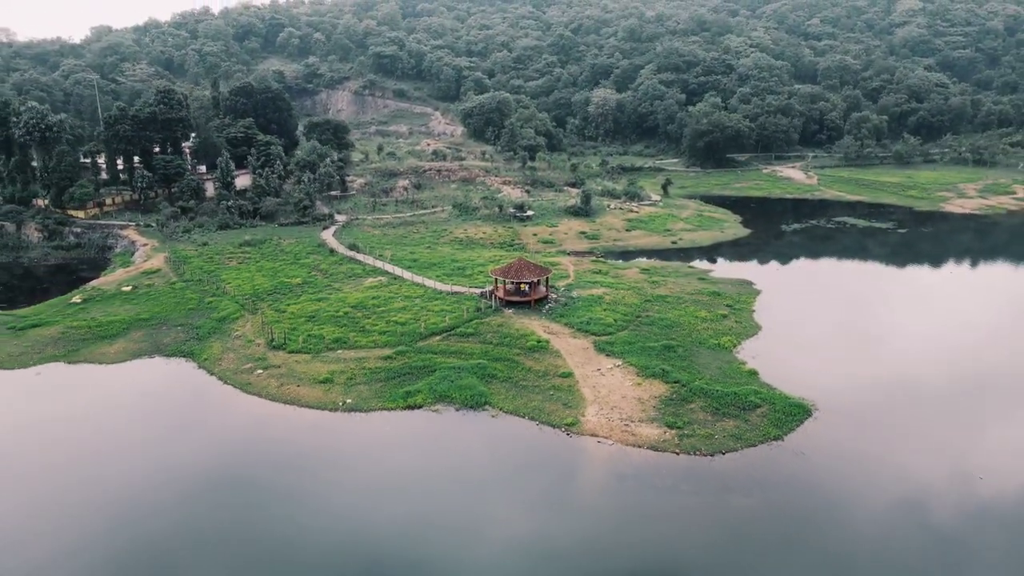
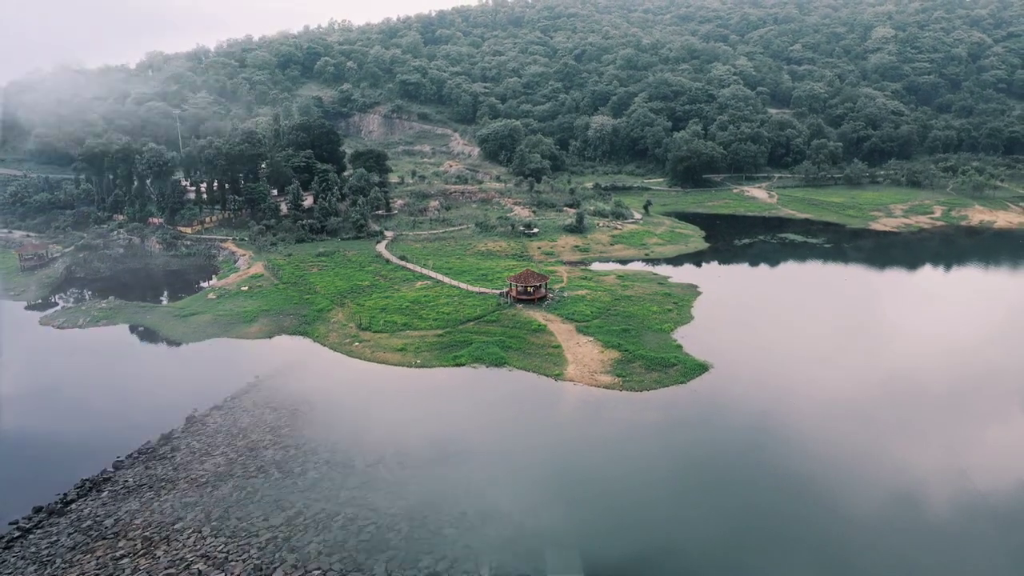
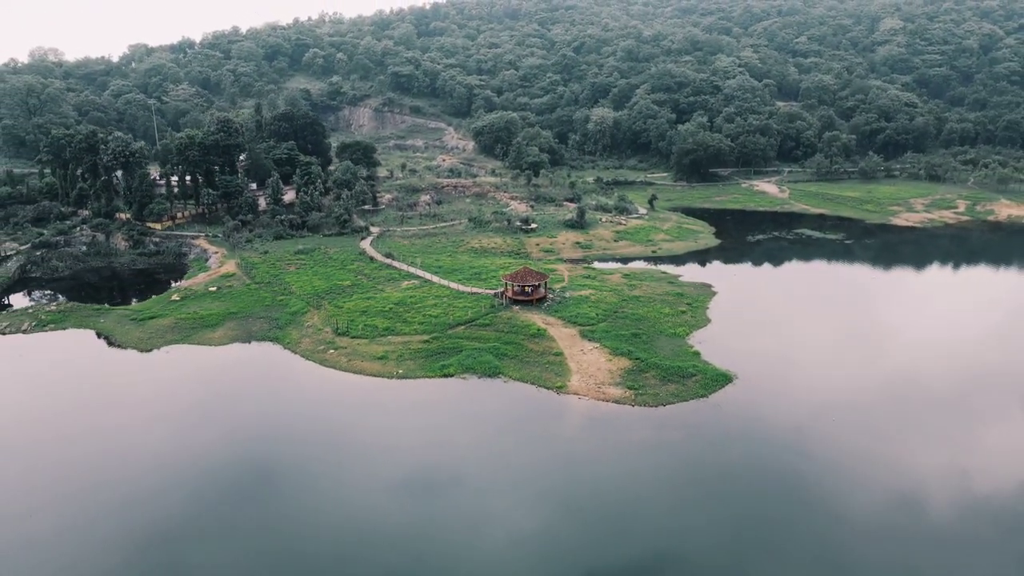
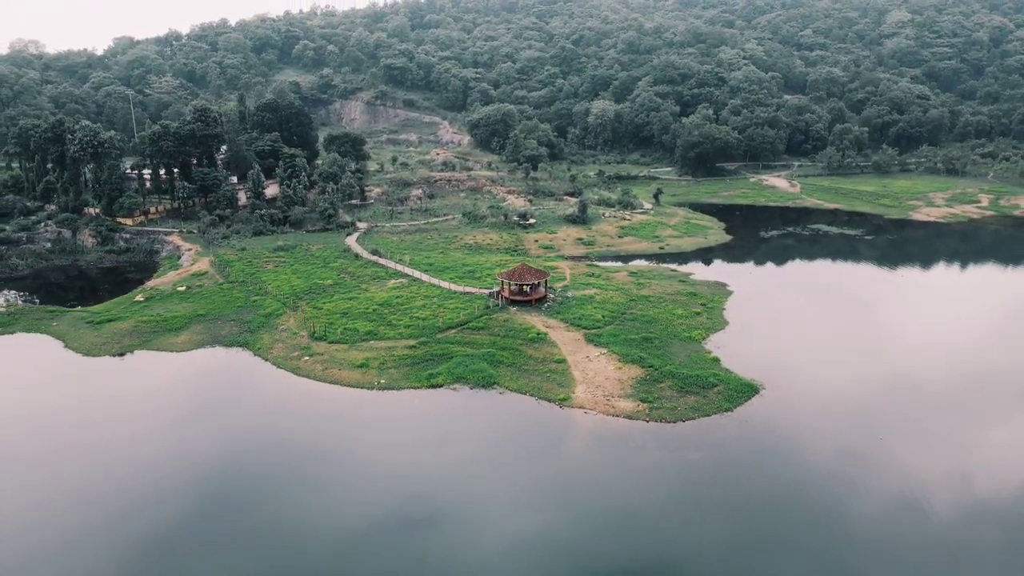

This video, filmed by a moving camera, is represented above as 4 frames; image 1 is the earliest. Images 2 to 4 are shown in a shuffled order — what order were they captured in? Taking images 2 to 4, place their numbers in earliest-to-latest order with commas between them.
4, 3, 2
